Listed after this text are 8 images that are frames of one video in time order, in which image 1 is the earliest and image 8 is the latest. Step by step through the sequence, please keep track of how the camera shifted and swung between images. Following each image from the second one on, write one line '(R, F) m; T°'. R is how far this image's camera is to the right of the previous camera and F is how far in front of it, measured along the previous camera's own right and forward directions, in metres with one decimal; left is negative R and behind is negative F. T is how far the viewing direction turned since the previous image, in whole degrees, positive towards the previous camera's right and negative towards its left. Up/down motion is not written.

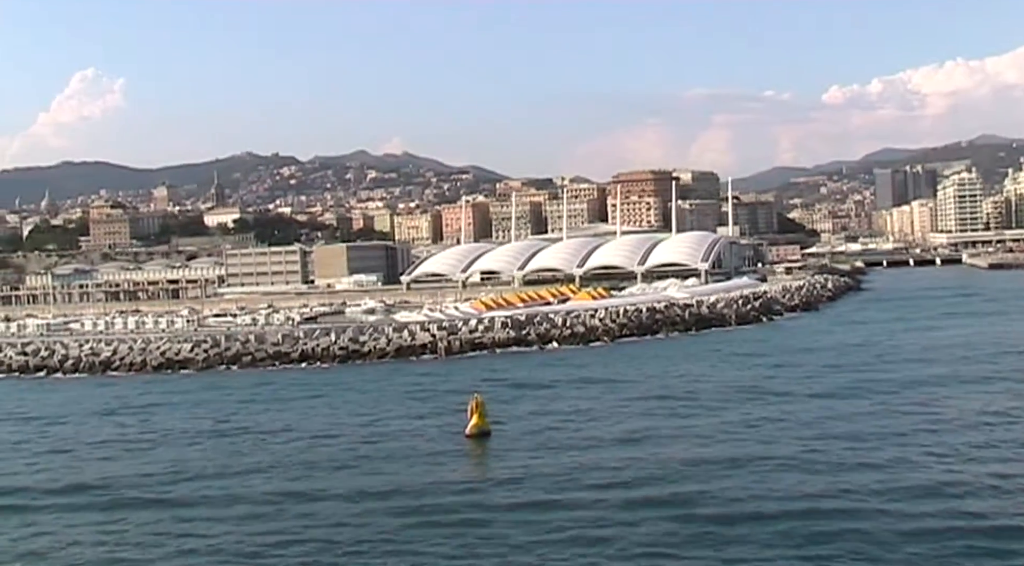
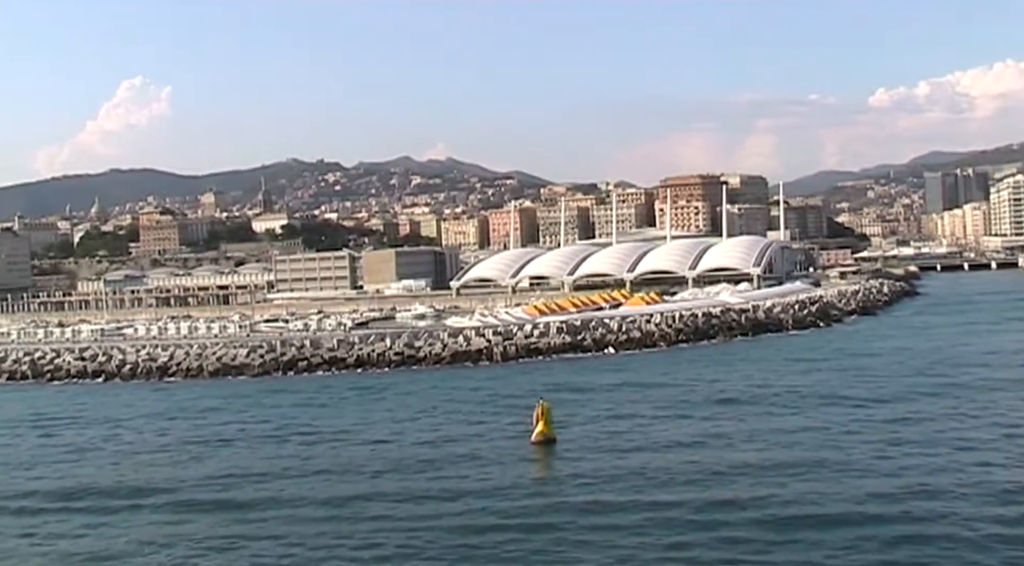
(-0.3, +0.1) m; -2°
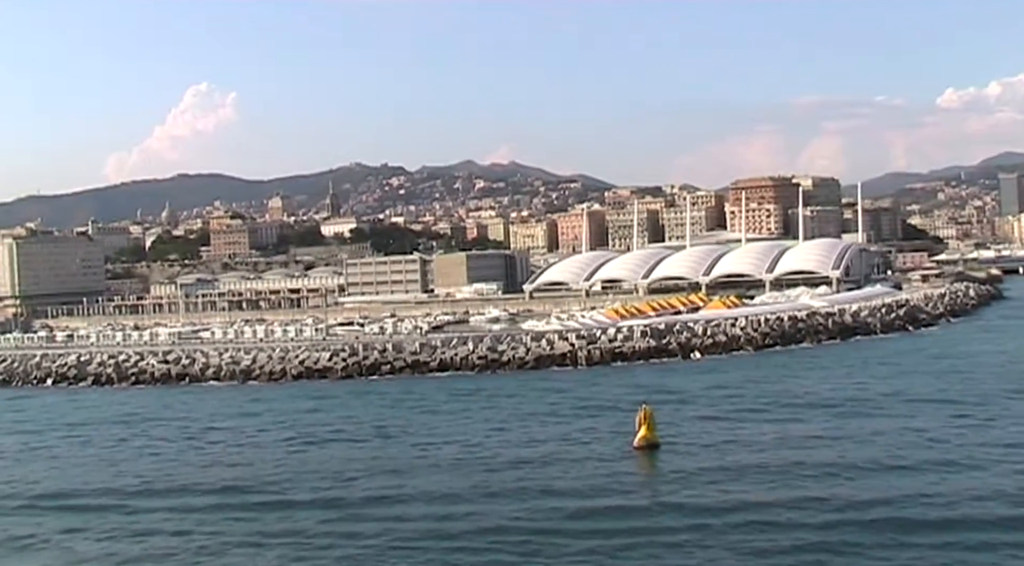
(-0.6, +0.2) m; -3°
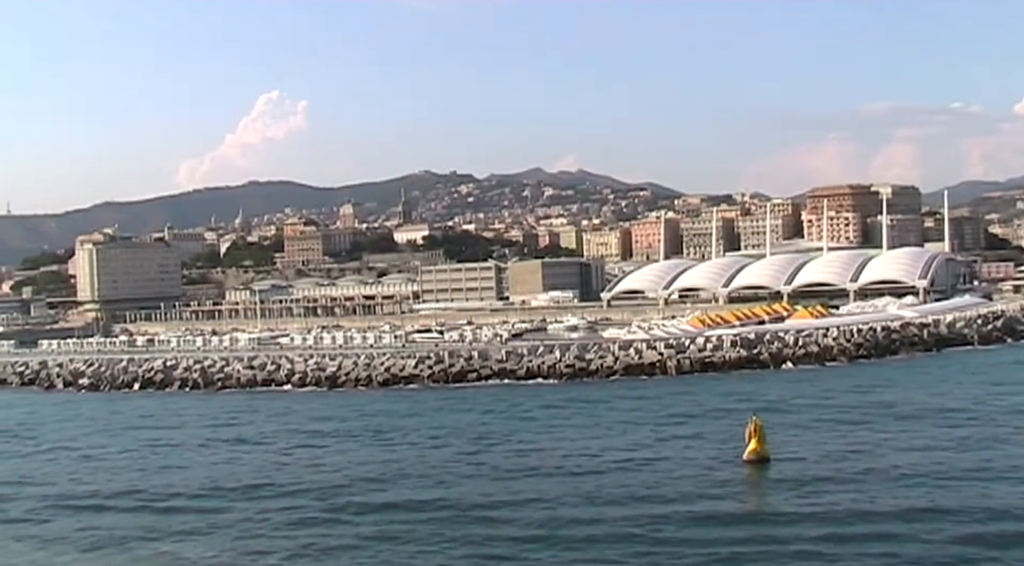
(-0.5, +0.3) m; -3°
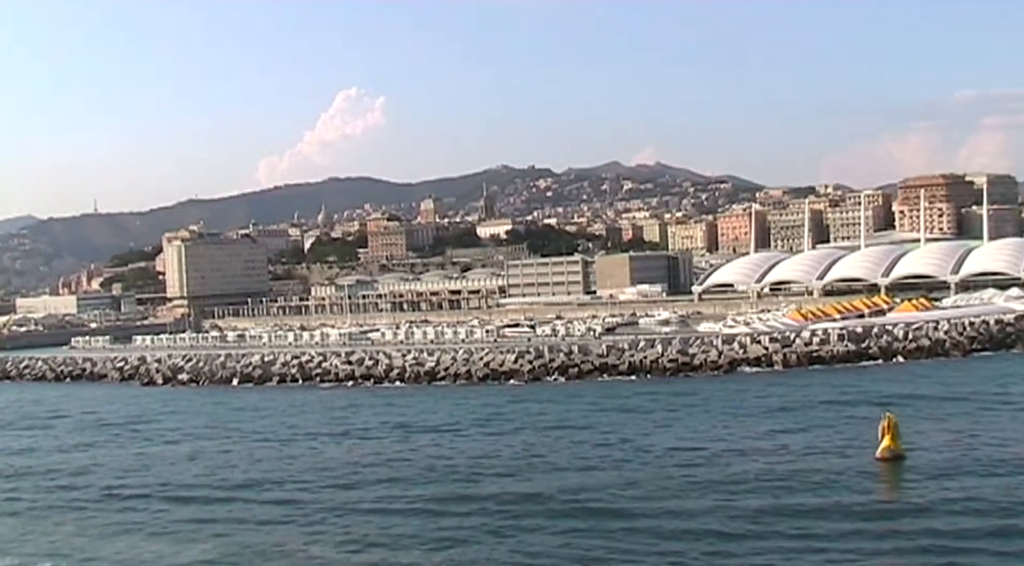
(-0.6, +0.4) m; -3°
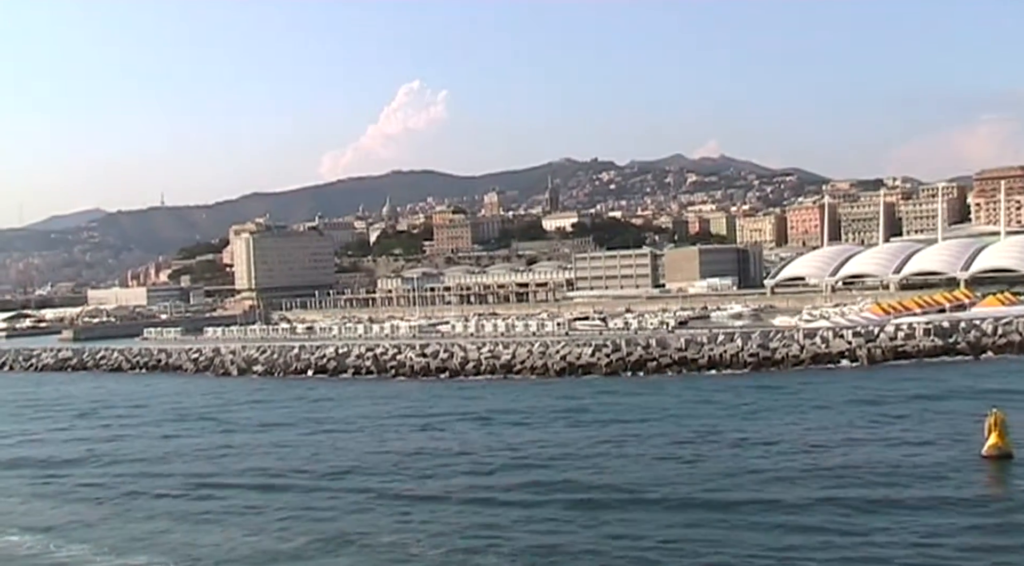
(-0.4, +0.3) m; -3°
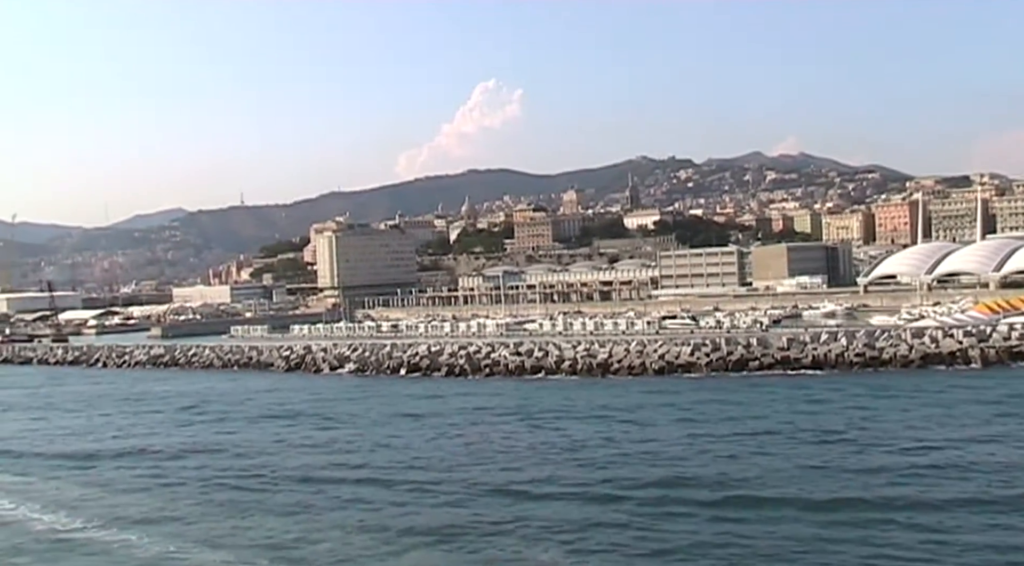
(-0.6, +0.5) m; -3°
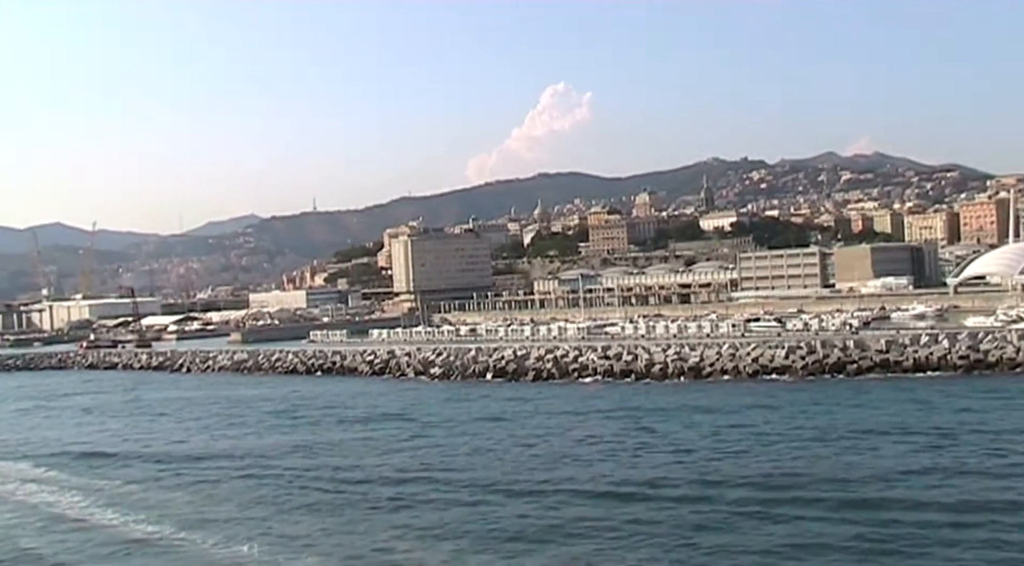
(-0.5, +0.5) m; -3°
